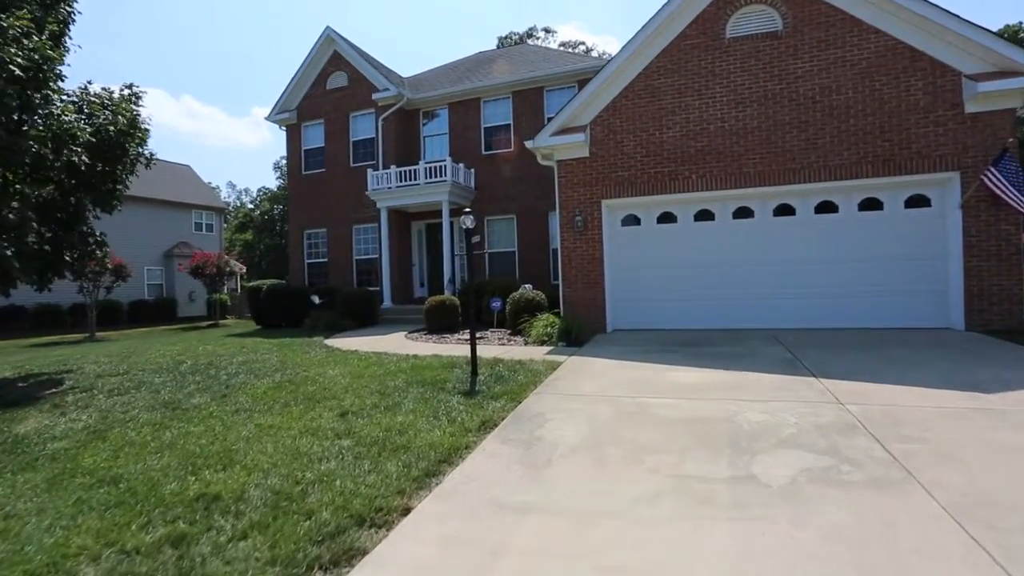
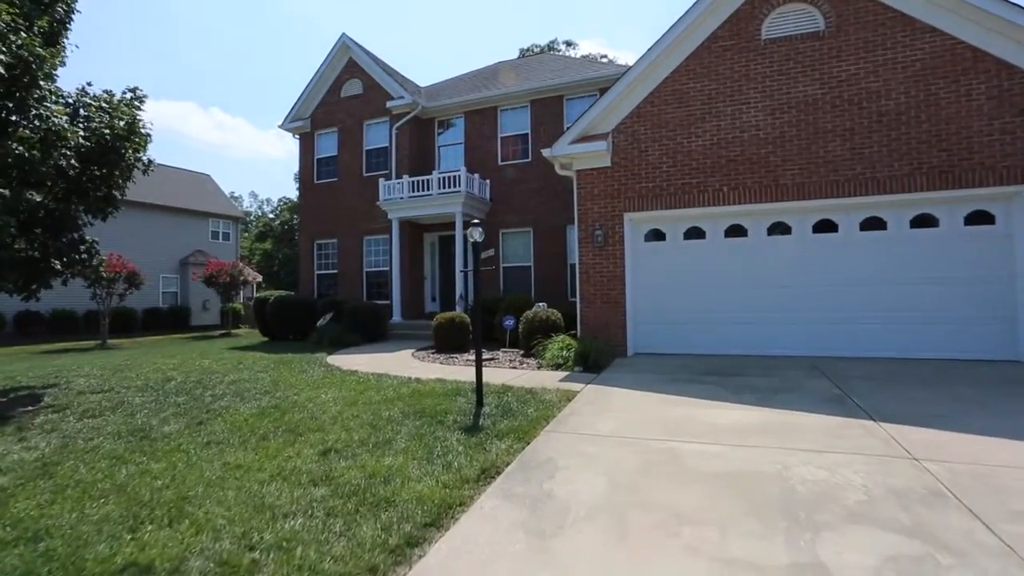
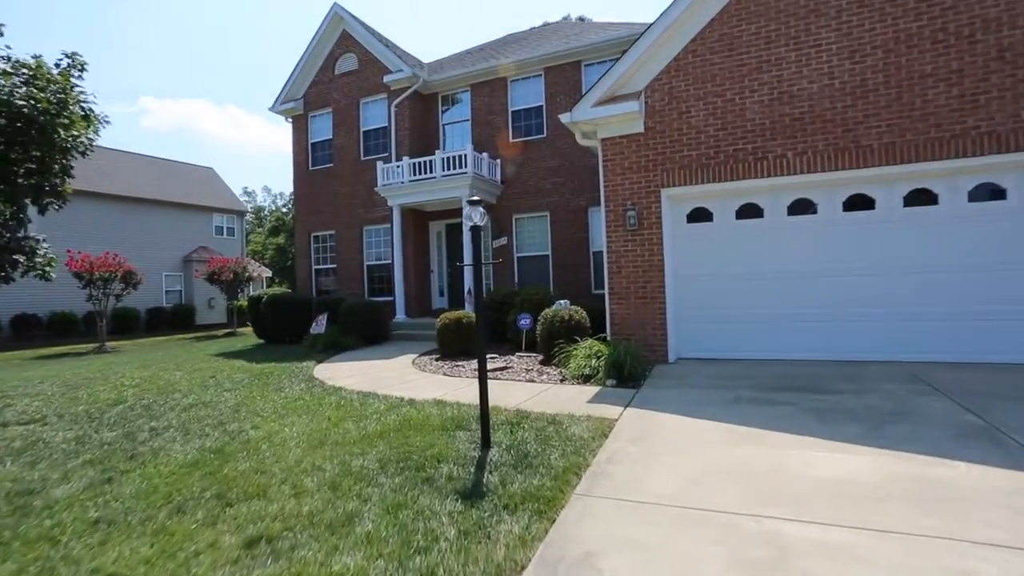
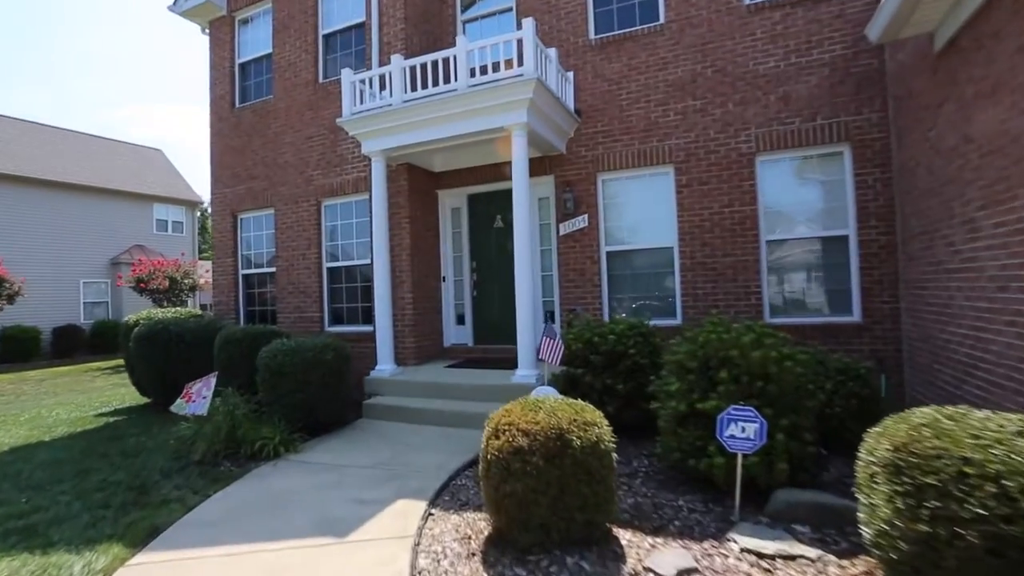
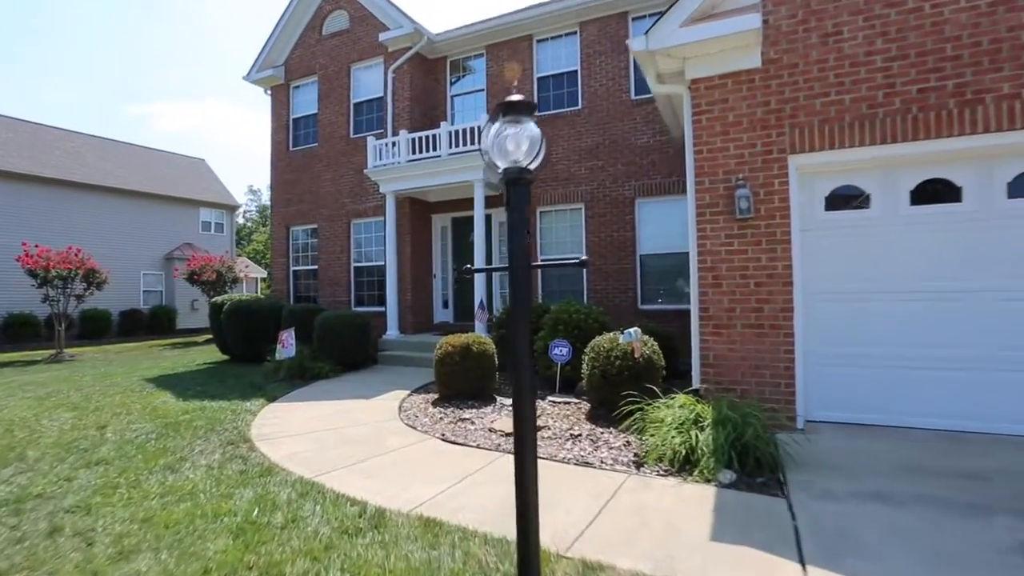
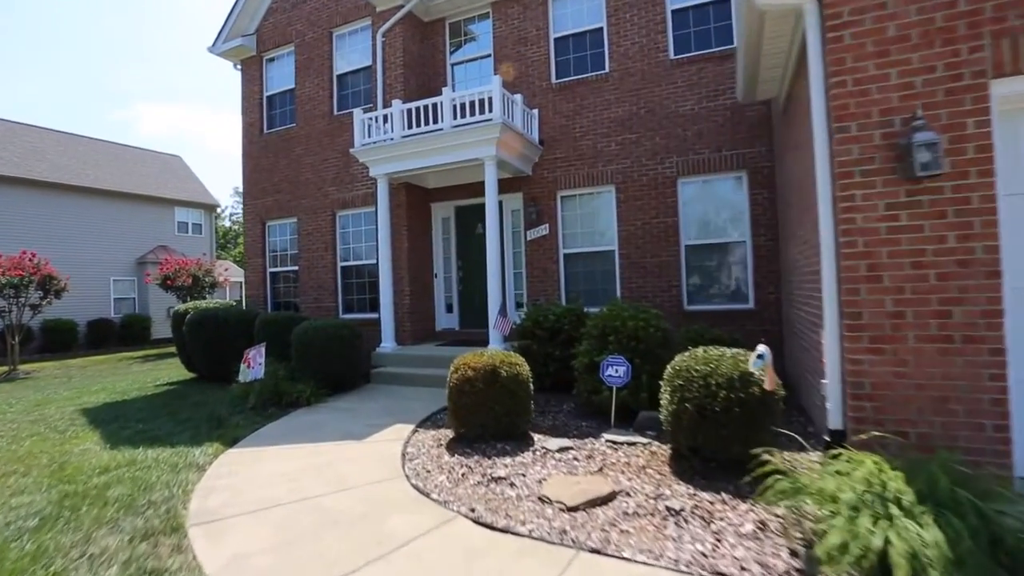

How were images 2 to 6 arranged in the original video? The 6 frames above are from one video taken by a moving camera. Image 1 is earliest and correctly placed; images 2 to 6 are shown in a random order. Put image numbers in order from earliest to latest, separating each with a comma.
2, 3, 5, 6, 4
